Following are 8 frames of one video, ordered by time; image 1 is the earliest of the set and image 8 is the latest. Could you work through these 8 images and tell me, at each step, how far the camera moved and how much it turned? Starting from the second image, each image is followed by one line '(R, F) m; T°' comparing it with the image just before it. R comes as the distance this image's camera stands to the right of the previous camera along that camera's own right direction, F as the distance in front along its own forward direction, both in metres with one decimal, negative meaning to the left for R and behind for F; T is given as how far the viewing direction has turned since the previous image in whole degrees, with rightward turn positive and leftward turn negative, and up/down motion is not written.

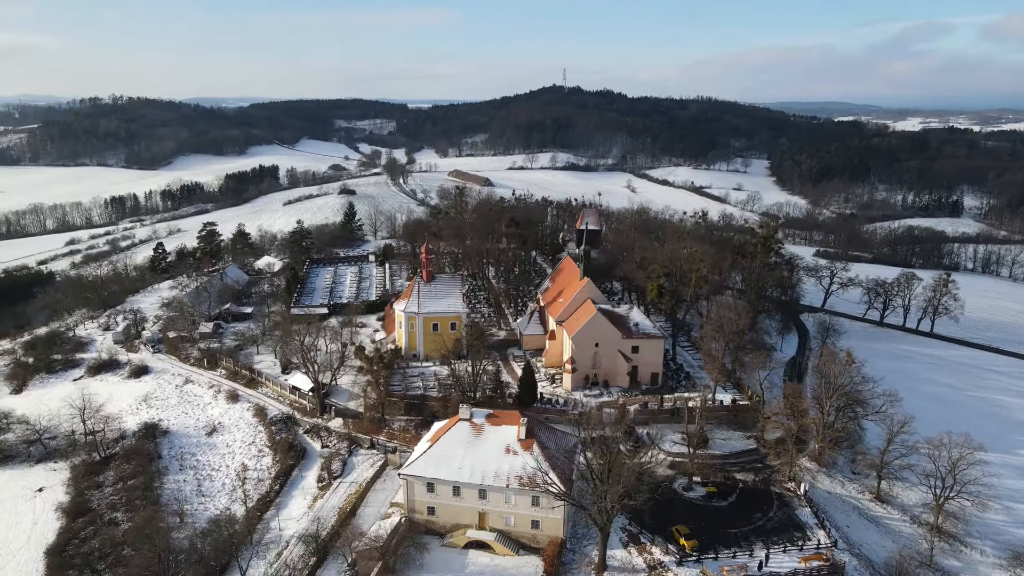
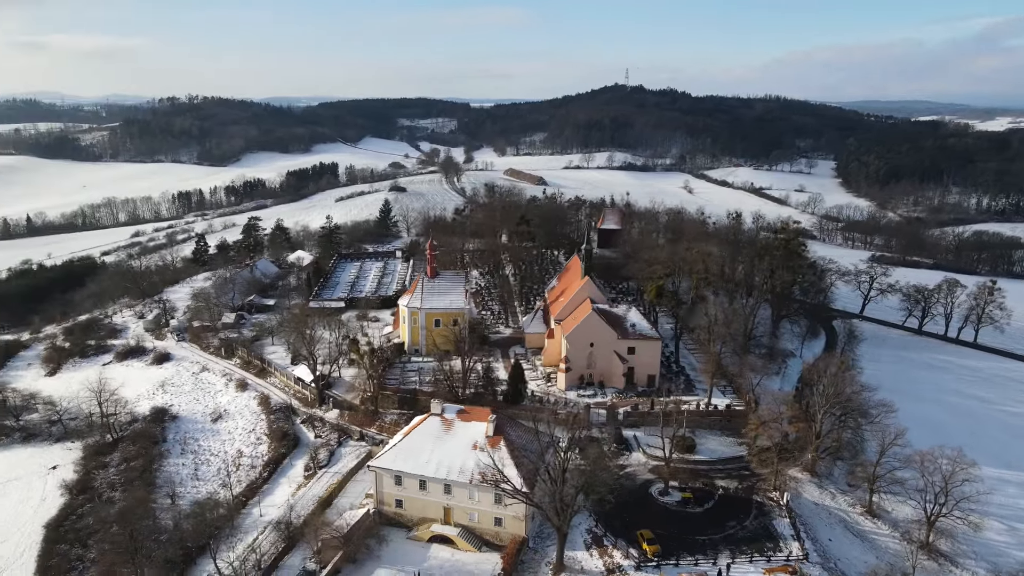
(+3.6, +0.2) m; -5°
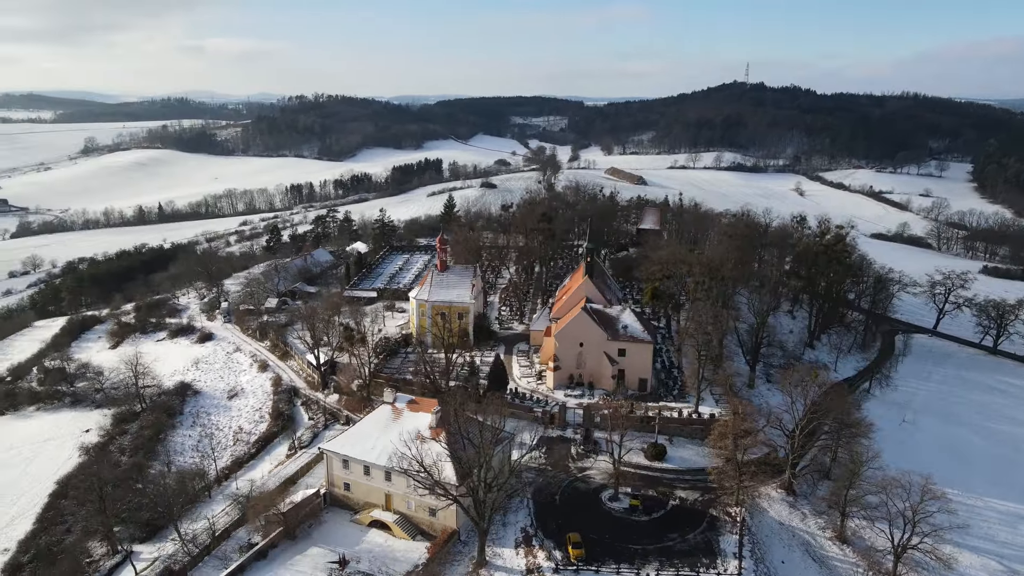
(+6.5, +0.5) m; -9°
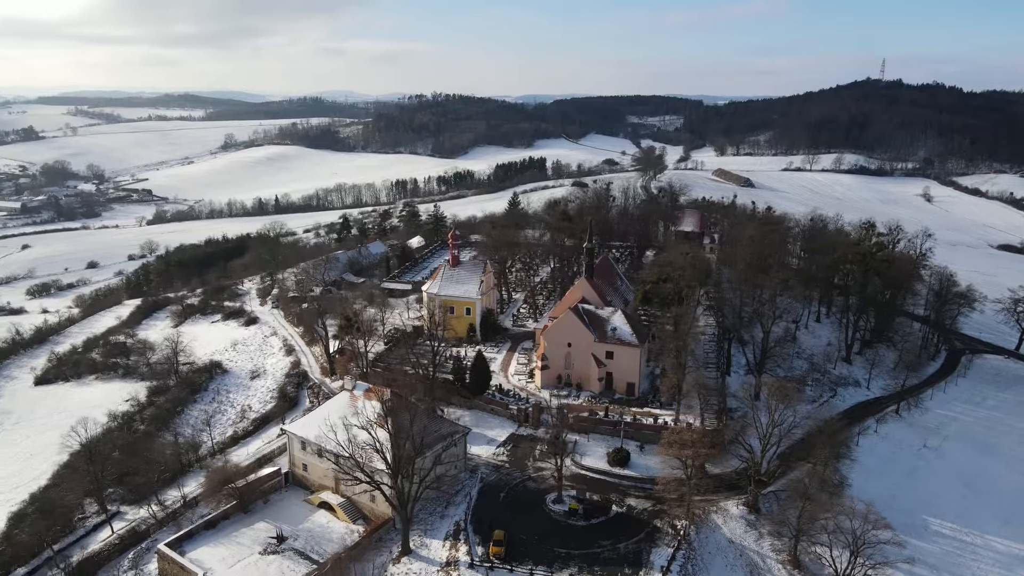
(+6.6, +0.4) m; -9°
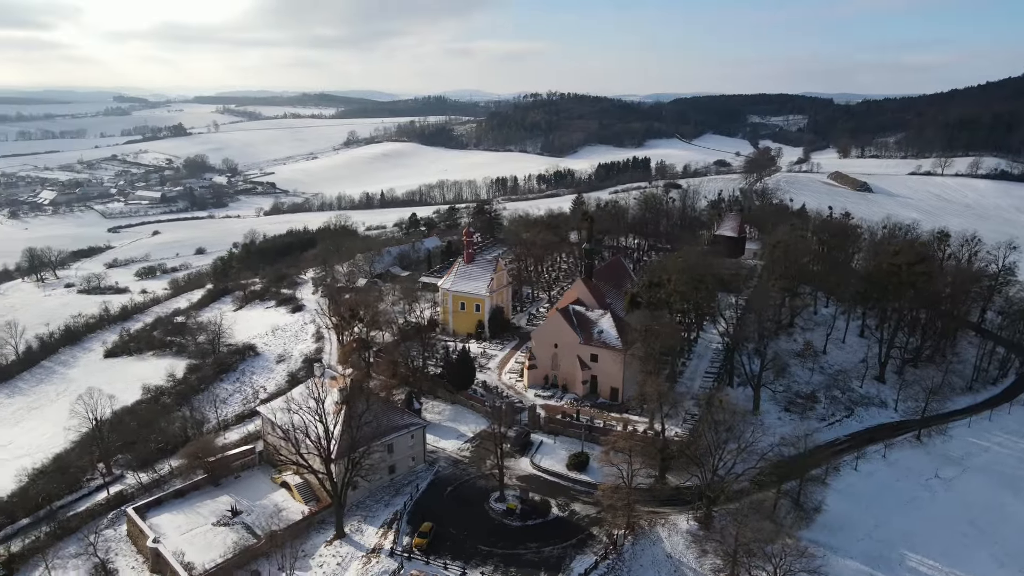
(+6.6, +0.4) m; -9°
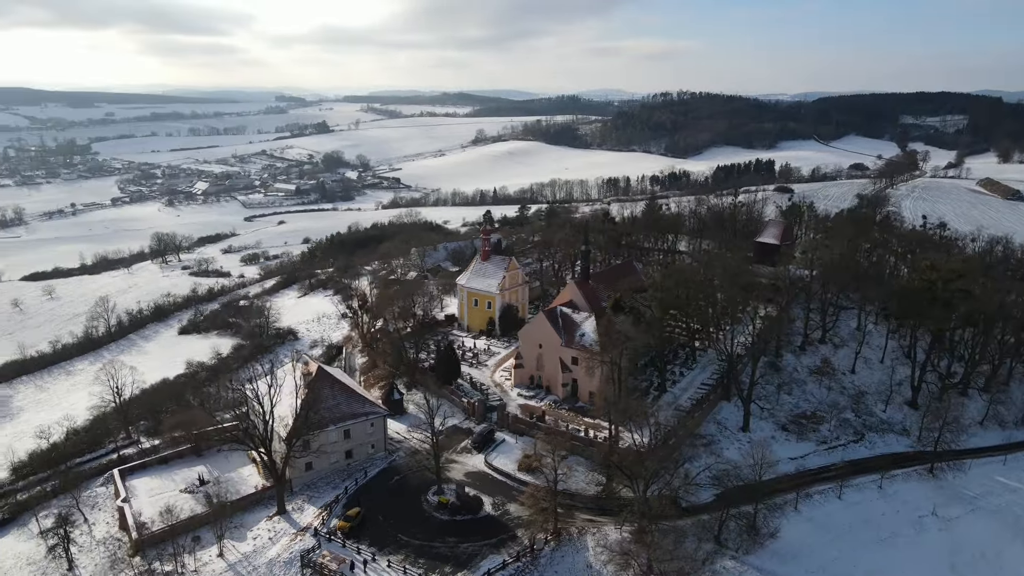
(+7.3, +0.5) m; -10°
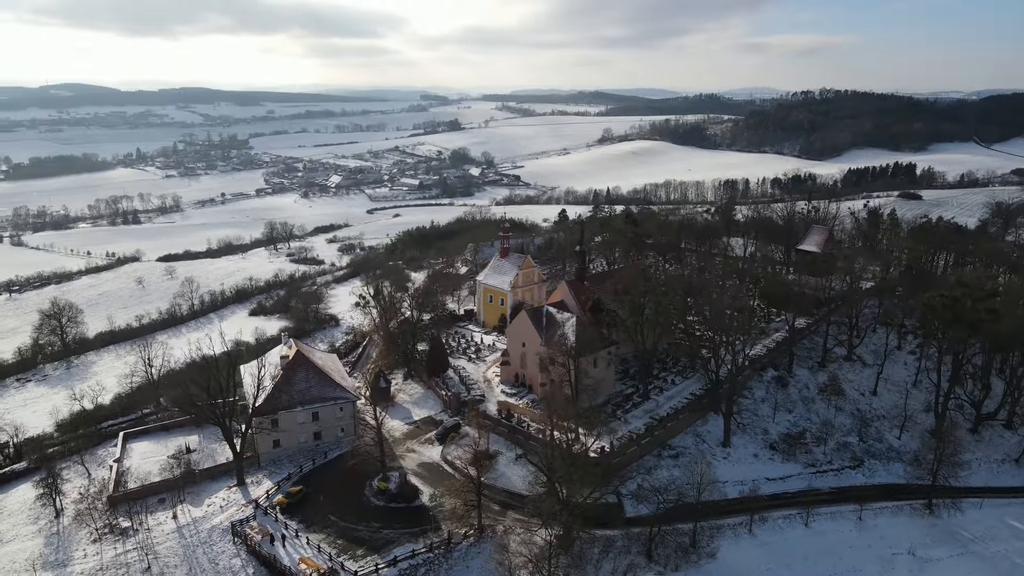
(+7.4, +0.5) m; -10°
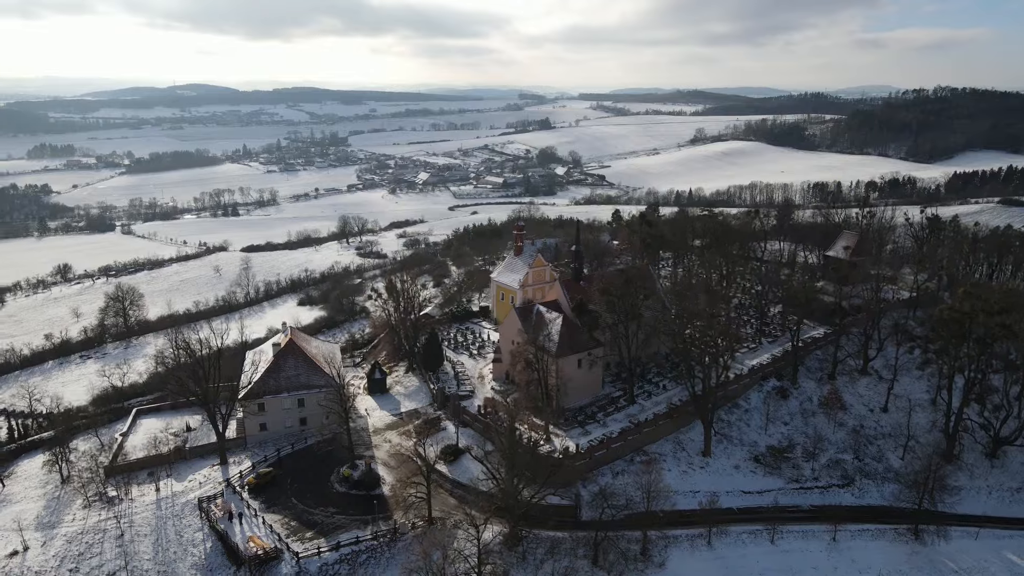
(+5.2, +0.2) m; -7°
